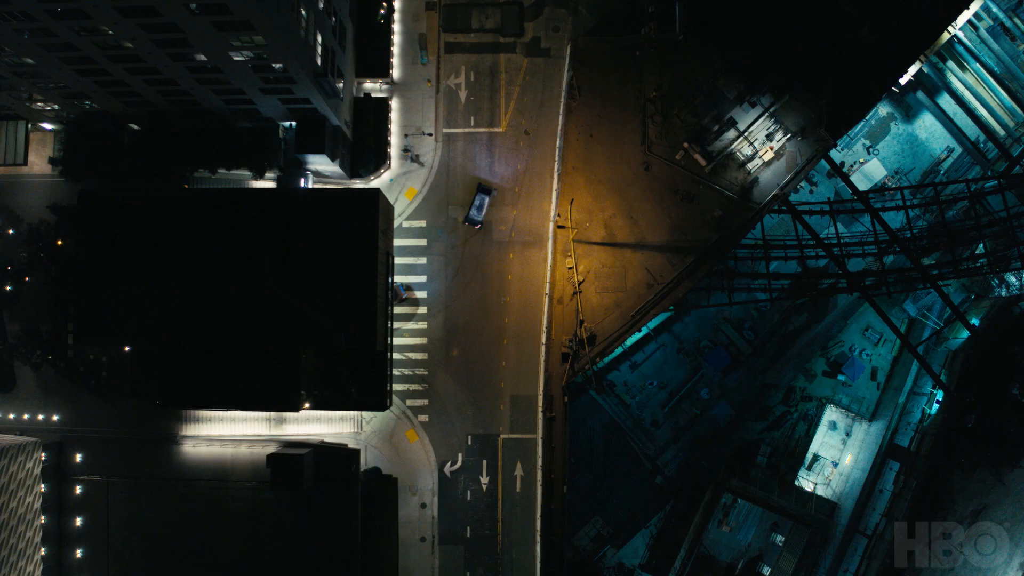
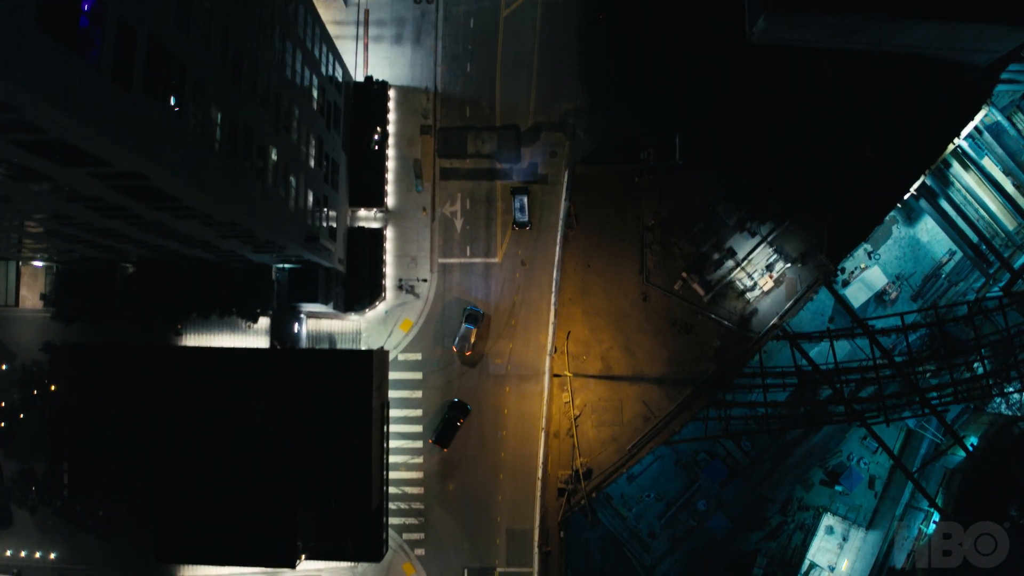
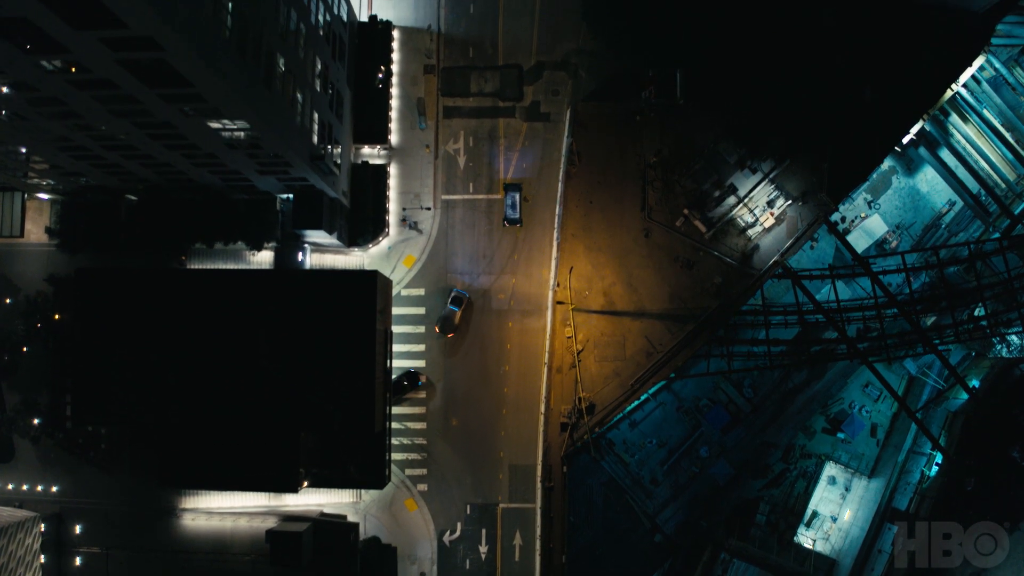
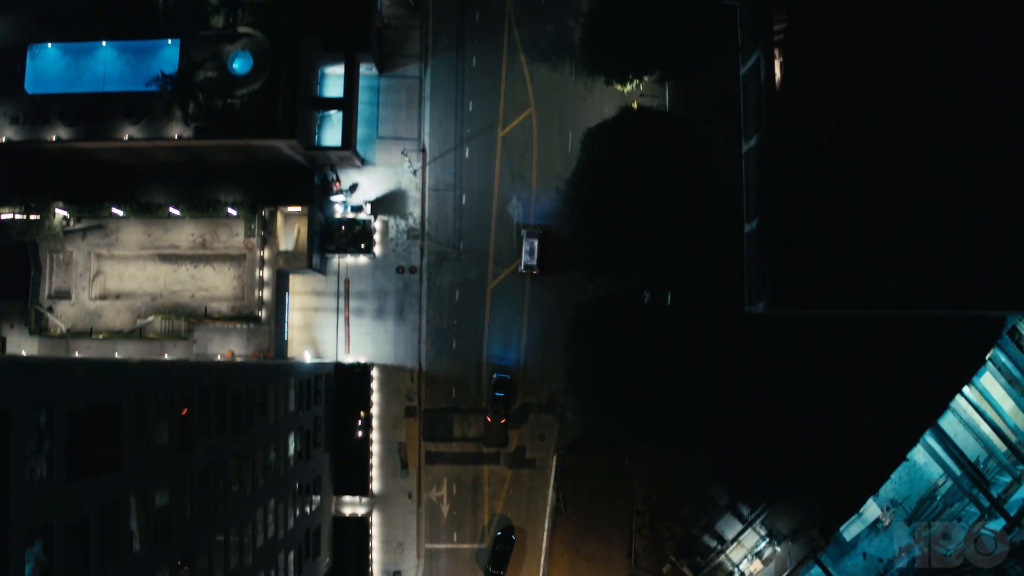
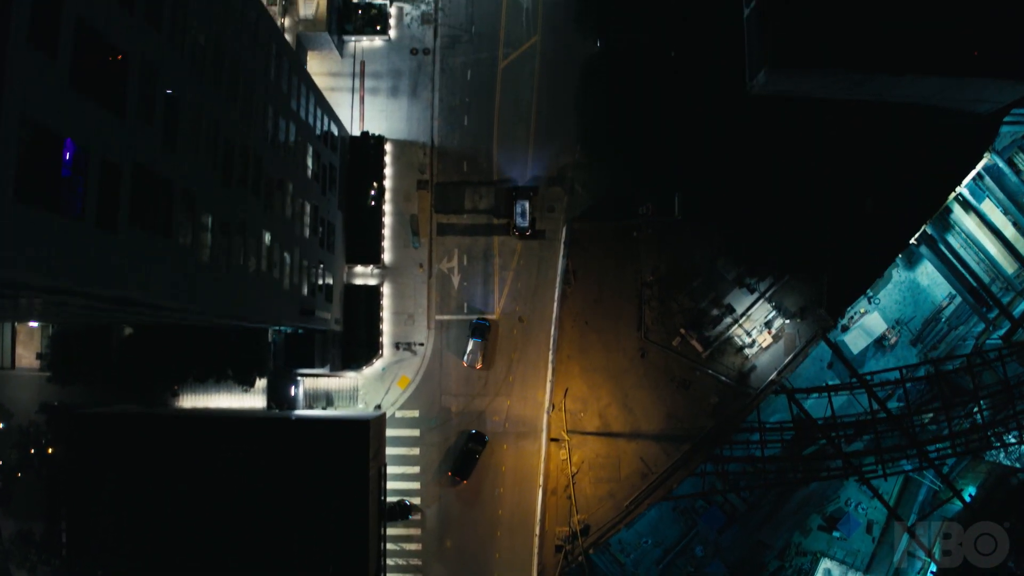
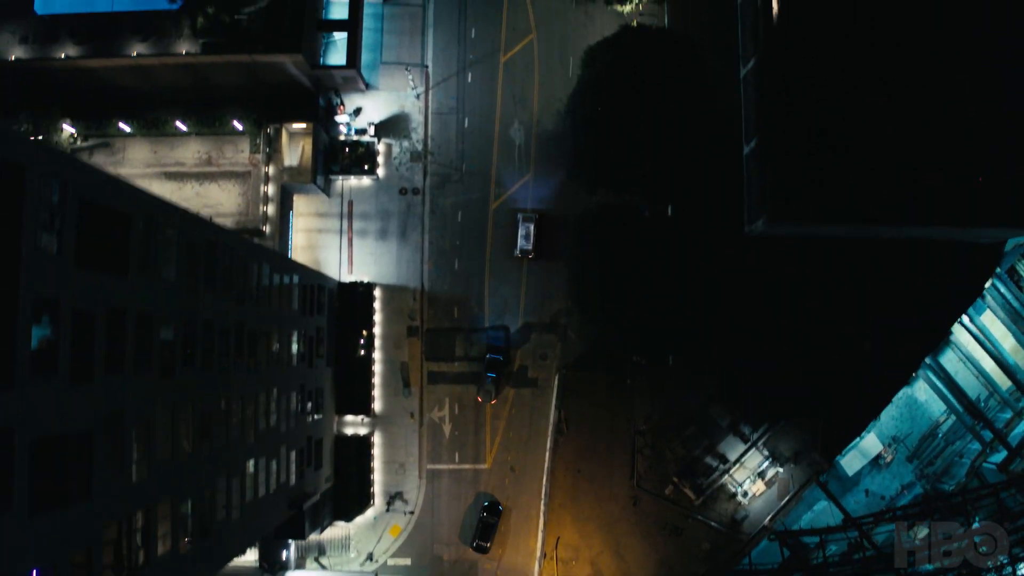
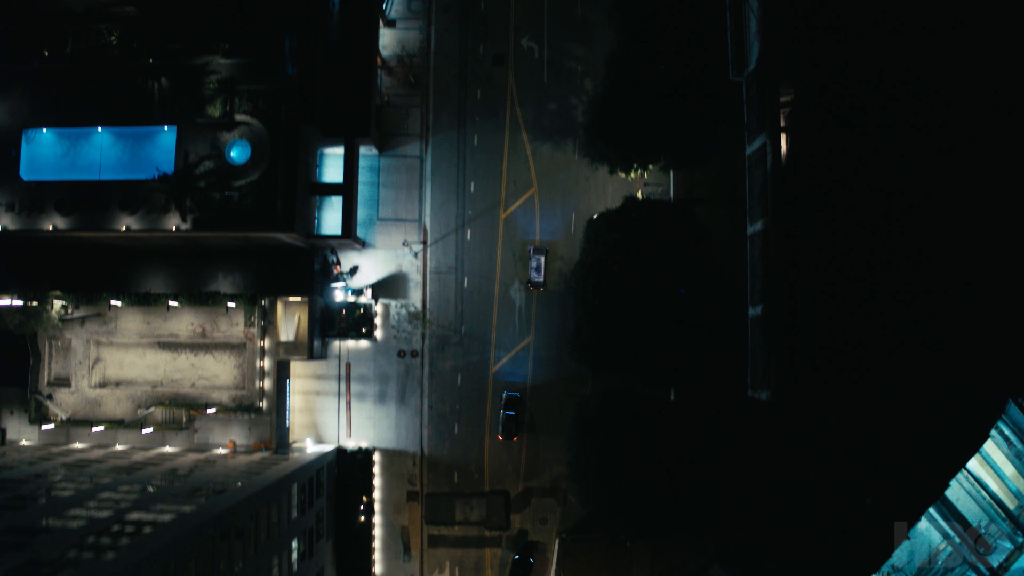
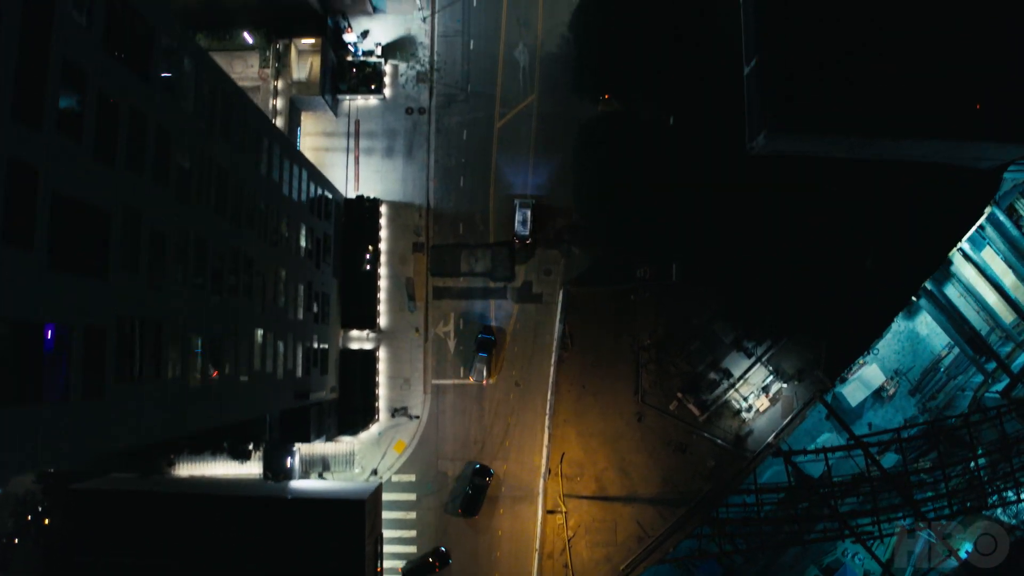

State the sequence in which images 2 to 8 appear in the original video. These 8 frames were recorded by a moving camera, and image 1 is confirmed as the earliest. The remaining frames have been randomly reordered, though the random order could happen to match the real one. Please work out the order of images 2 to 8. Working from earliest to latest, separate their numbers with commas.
3, 2, 5, 8, 6, 4, 7
